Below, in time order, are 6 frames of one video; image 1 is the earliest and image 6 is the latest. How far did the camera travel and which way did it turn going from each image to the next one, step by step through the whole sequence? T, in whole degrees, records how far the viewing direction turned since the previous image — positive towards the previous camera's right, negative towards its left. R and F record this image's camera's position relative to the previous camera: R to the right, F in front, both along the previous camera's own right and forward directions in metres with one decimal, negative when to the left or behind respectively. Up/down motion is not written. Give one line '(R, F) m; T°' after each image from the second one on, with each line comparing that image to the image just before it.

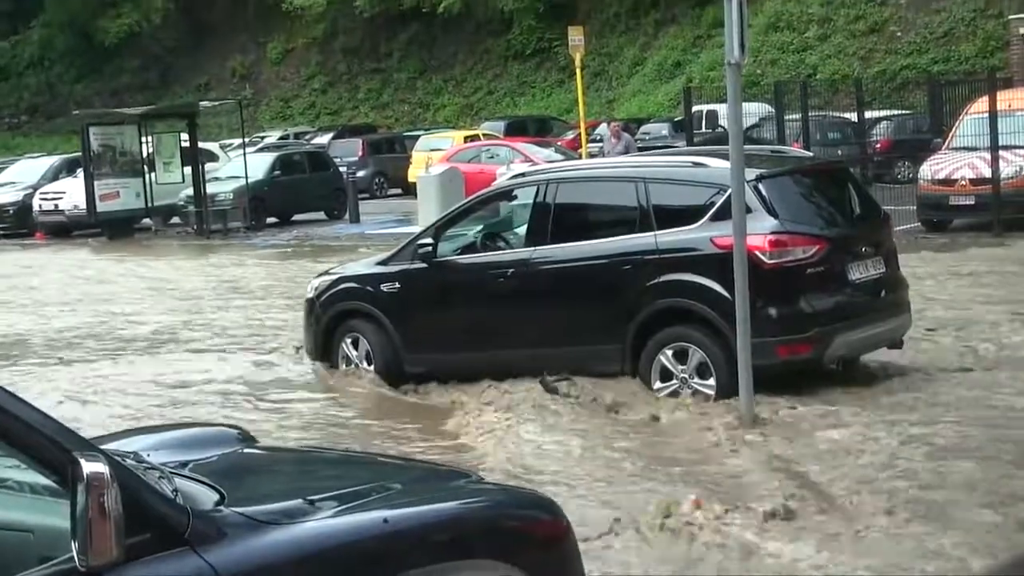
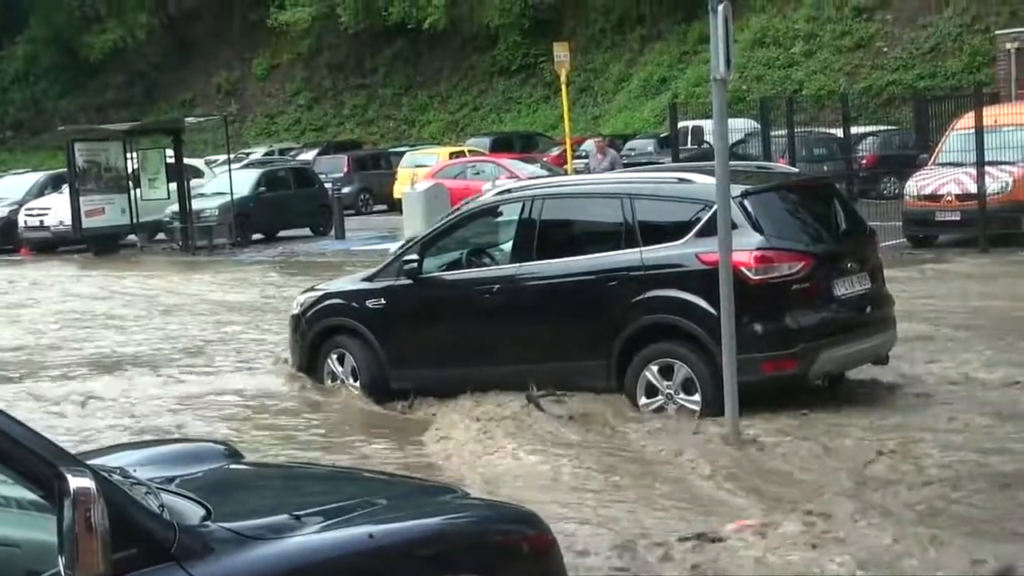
(+0.2, 0.0) m; -2°
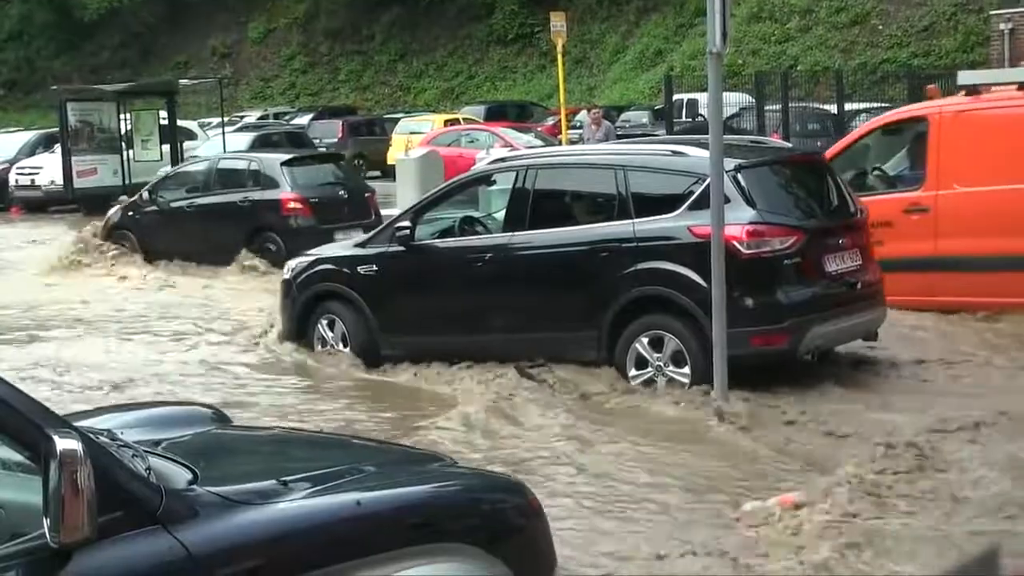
(0.0, 0.0) m; +1°
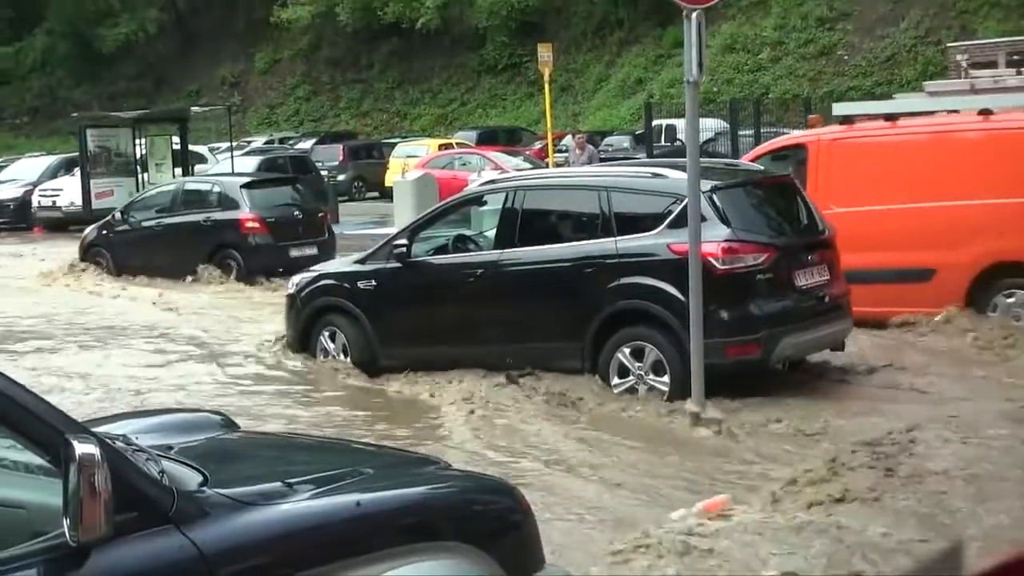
(0.0, -0.3) m; 0°
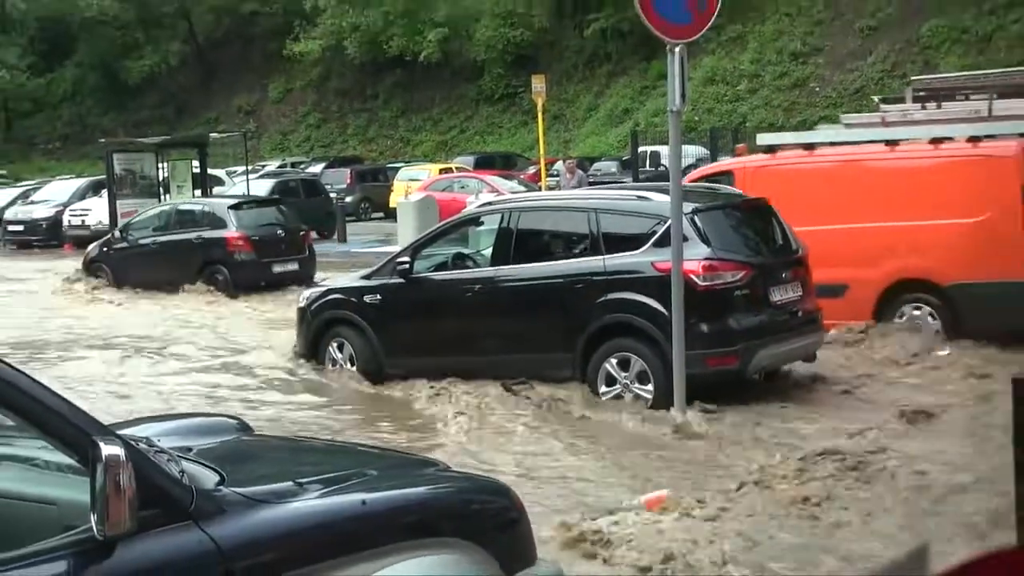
(+0.1, -0.4) m; -1°
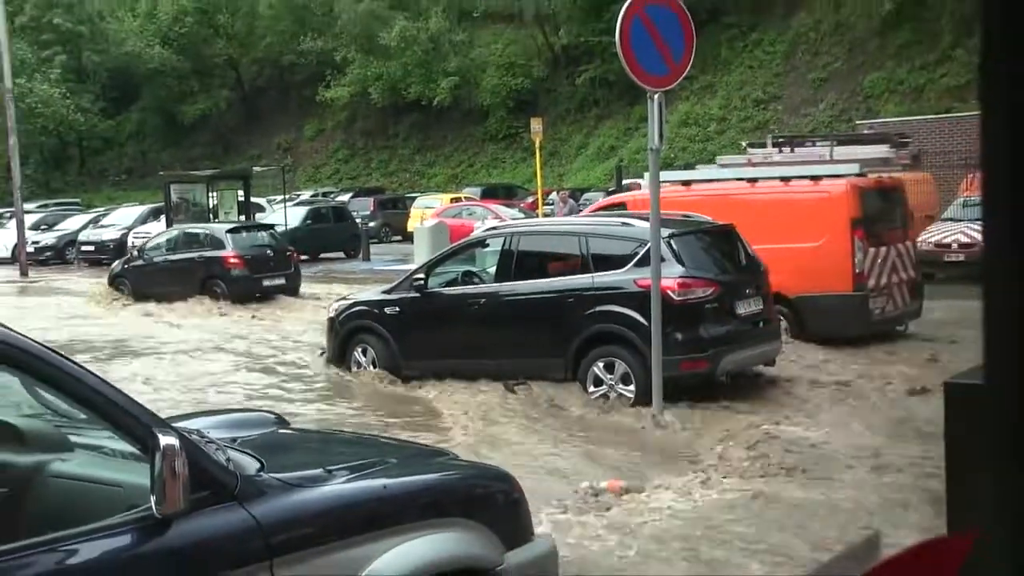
(+0.1, -0.9) m; -1°
